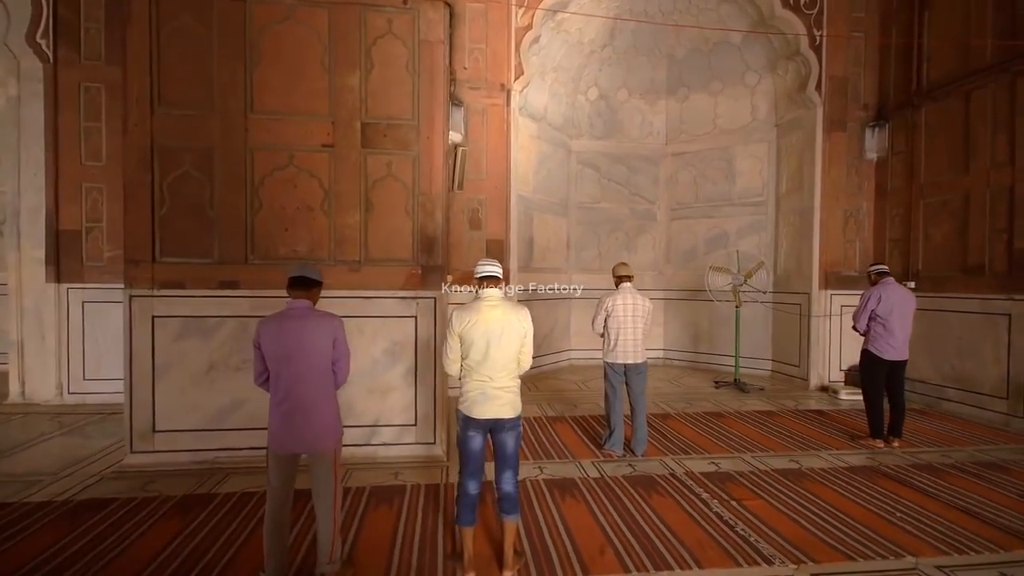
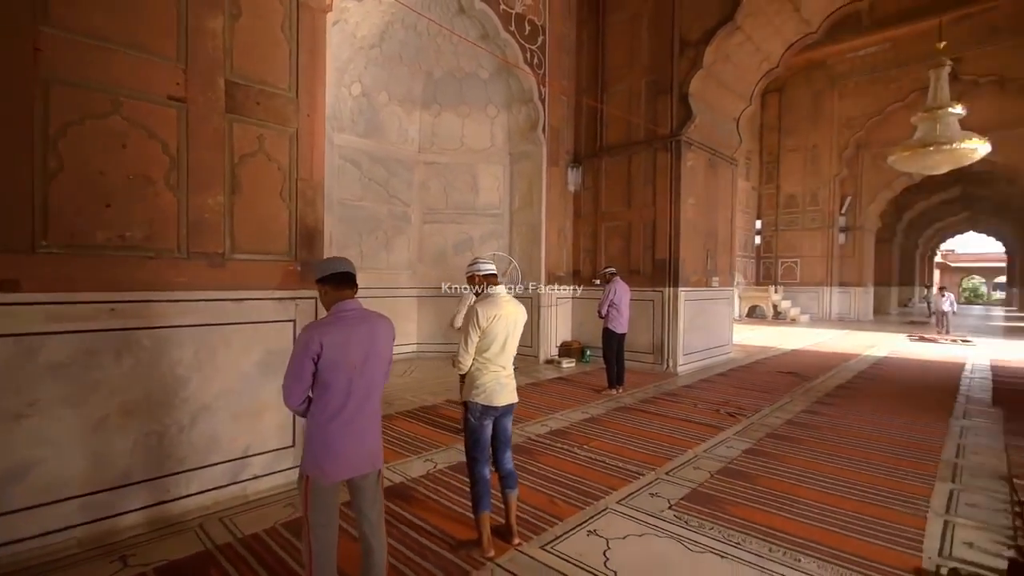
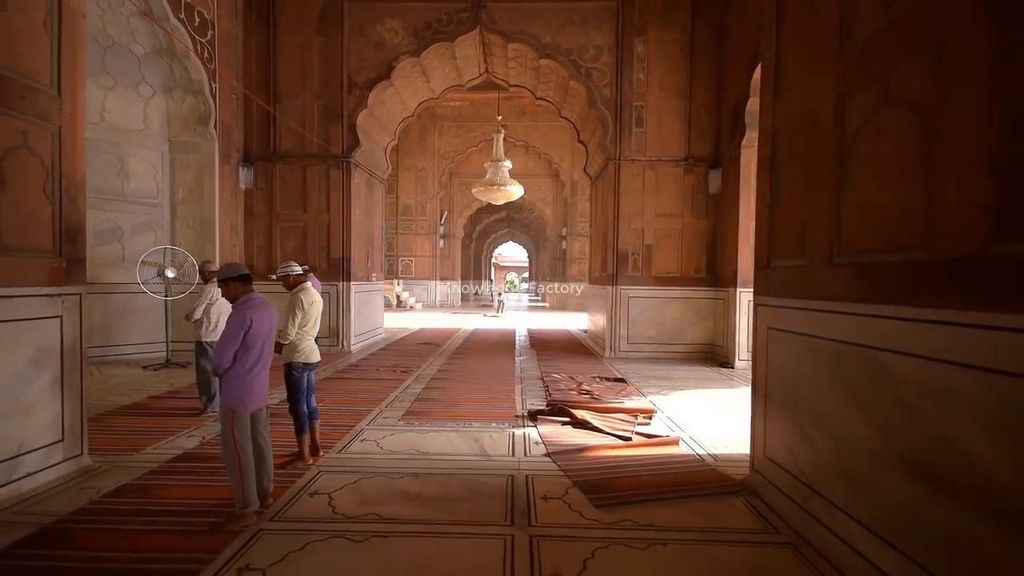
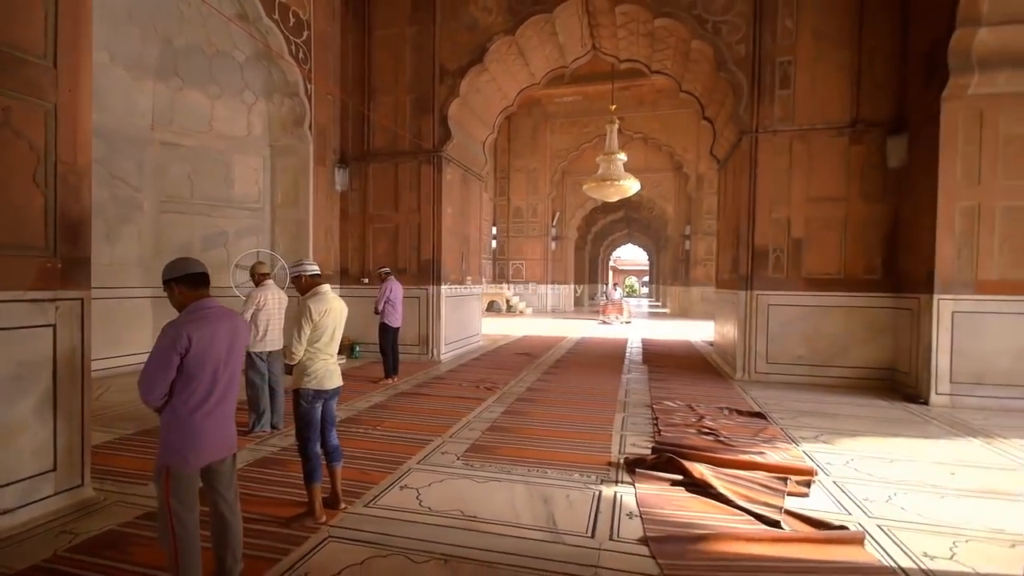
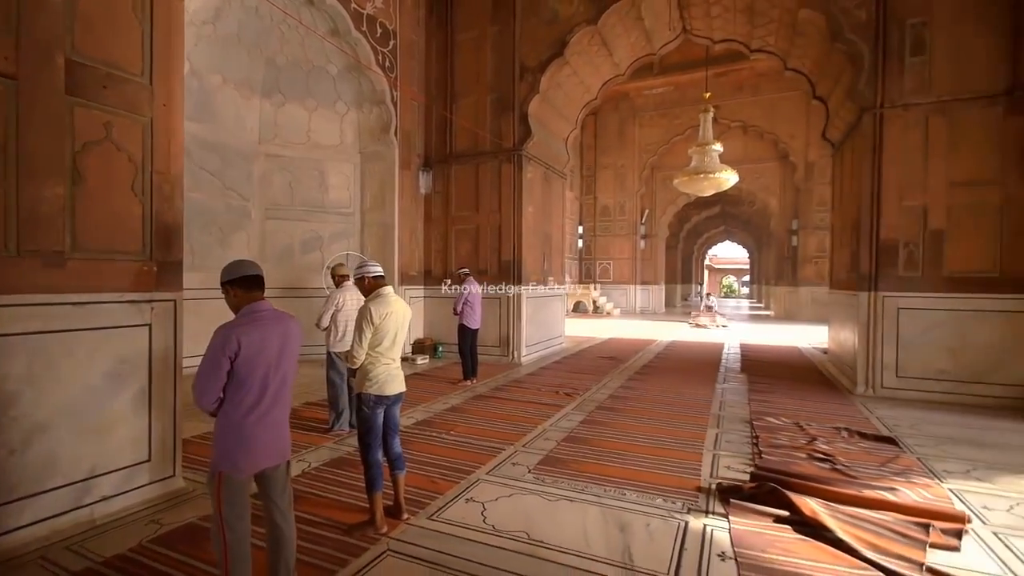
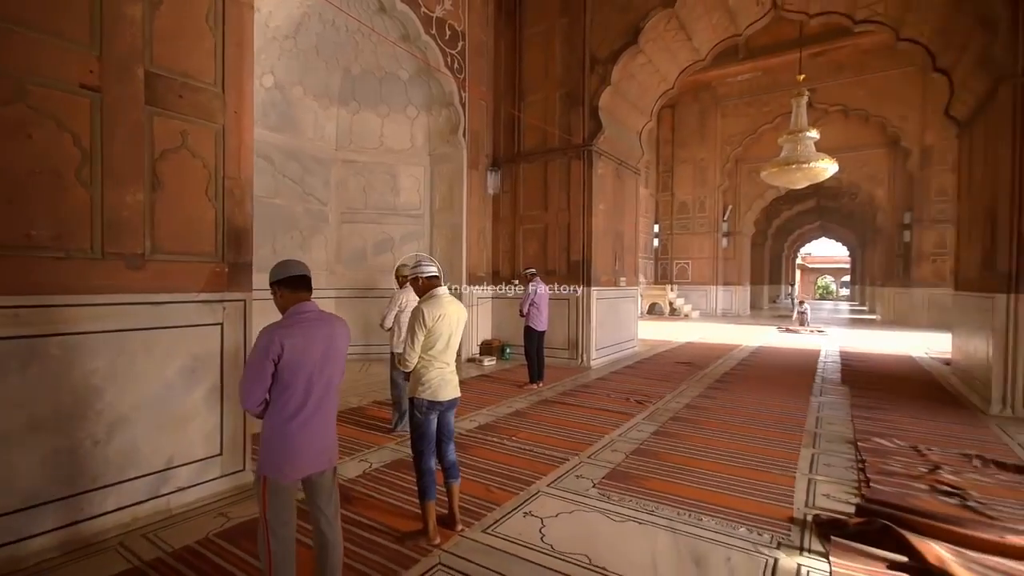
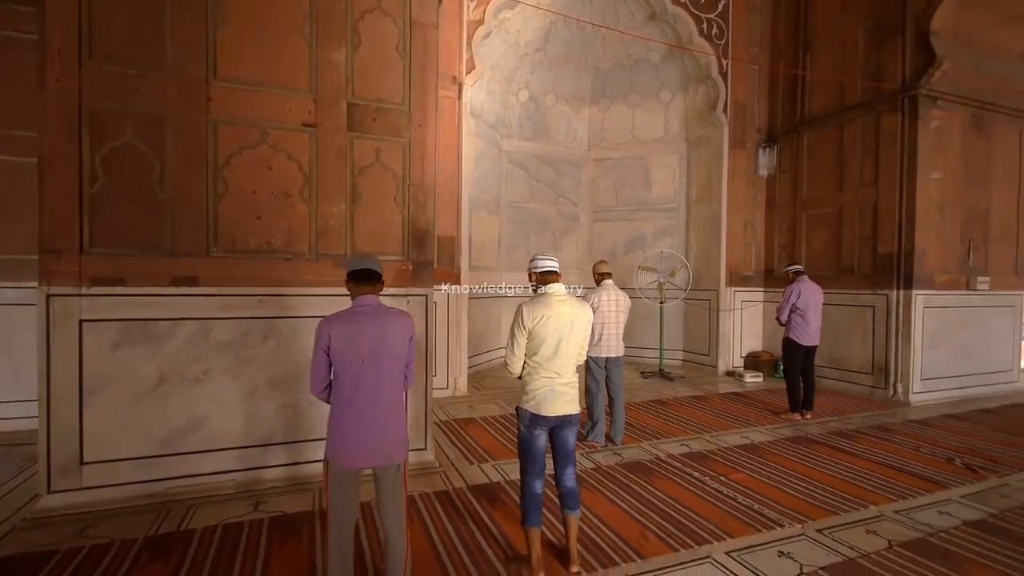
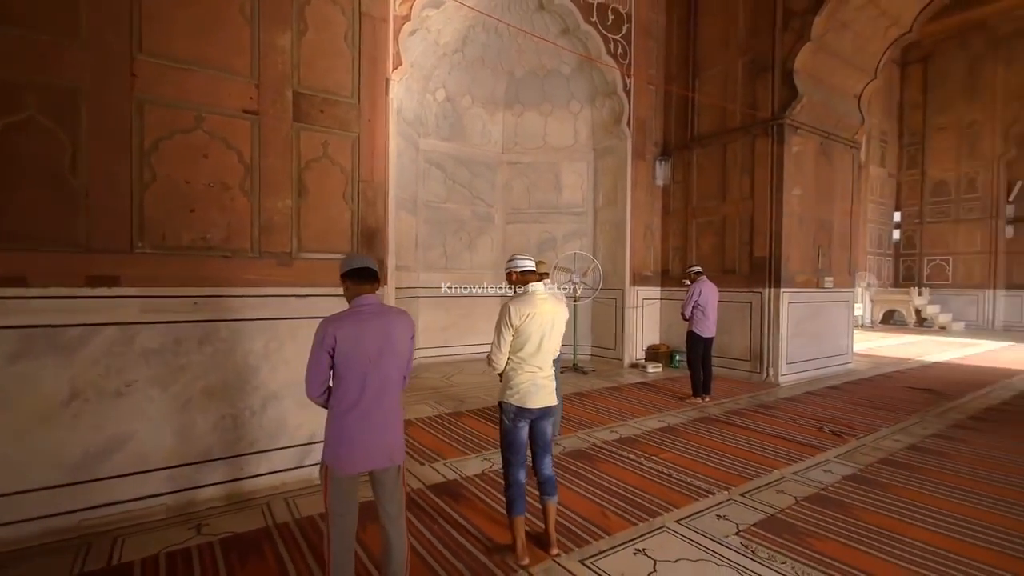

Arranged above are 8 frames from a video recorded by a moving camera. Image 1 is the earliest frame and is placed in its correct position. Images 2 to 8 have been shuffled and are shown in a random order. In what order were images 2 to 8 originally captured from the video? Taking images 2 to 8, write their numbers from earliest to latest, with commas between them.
7, 8, 2, 6, 5, 4, 3
